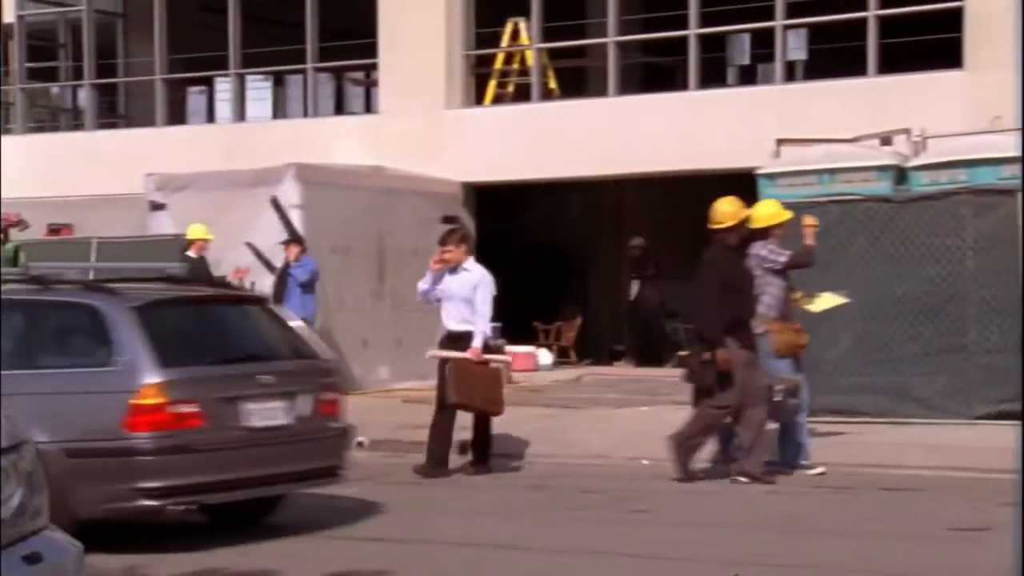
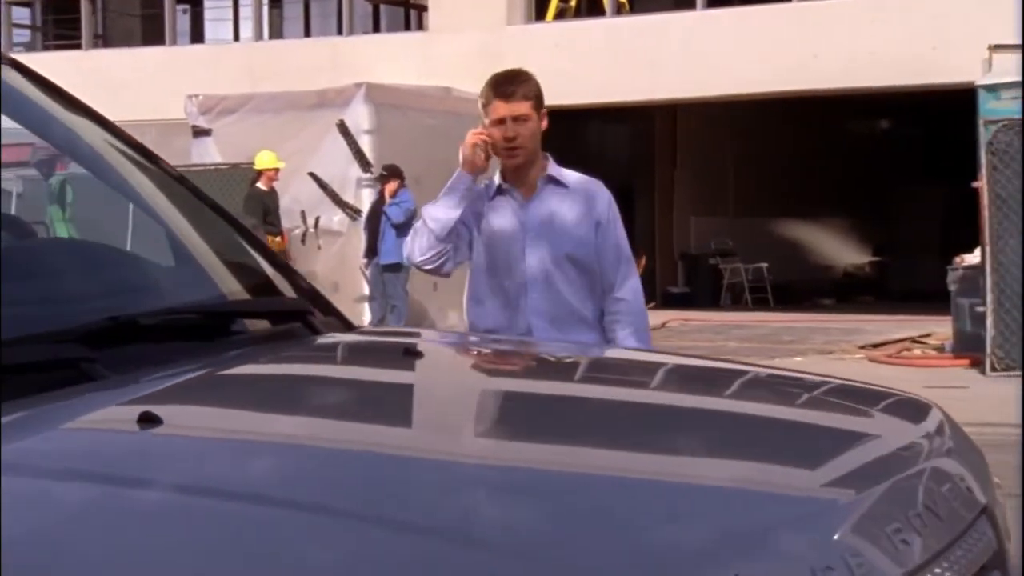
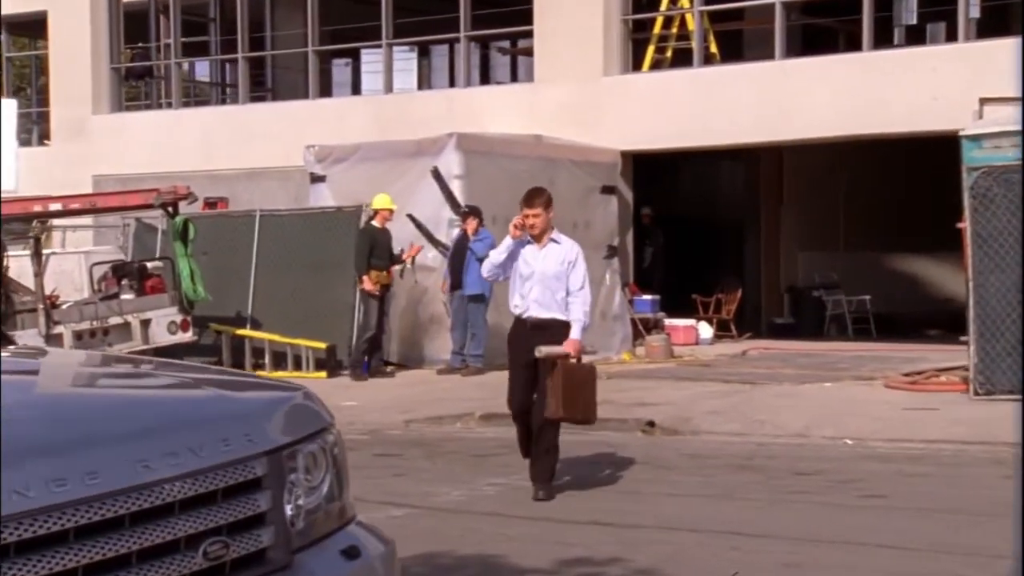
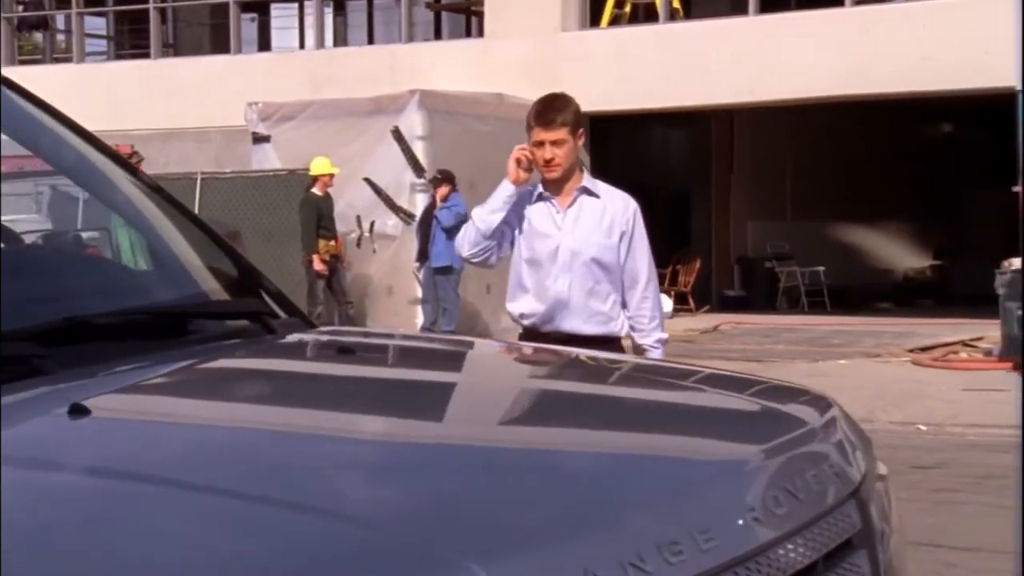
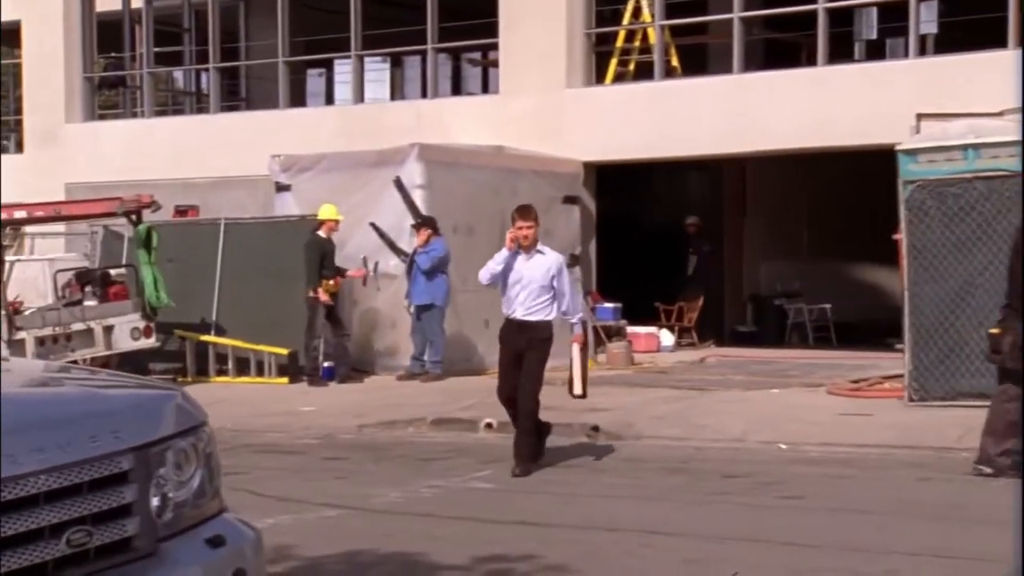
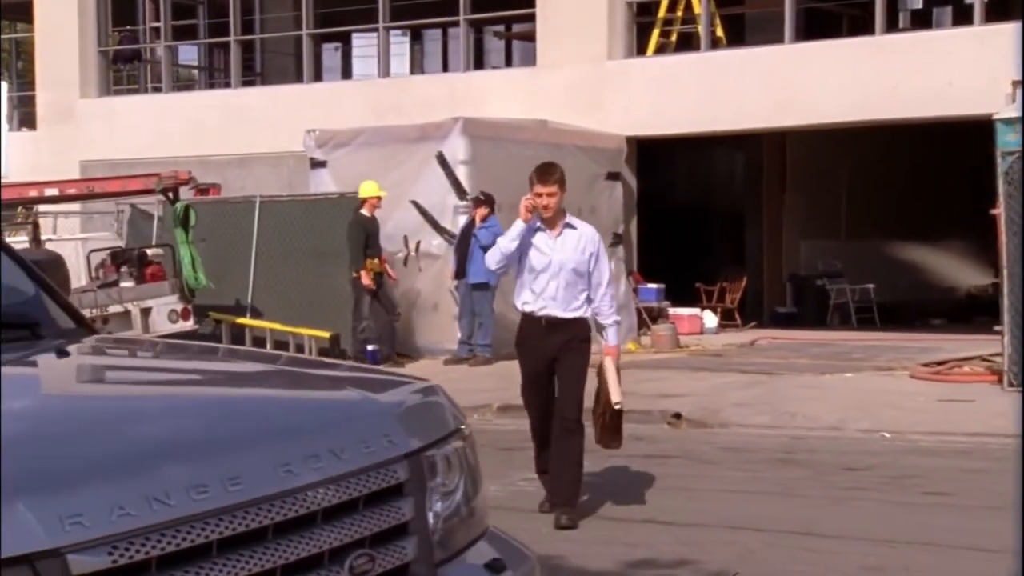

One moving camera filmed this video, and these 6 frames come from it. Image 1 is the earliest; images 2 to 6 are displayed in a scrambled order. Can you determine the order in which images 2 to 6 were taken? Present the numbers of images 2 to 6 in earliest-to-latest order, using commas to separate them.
5, 3, 6, 4, 2
